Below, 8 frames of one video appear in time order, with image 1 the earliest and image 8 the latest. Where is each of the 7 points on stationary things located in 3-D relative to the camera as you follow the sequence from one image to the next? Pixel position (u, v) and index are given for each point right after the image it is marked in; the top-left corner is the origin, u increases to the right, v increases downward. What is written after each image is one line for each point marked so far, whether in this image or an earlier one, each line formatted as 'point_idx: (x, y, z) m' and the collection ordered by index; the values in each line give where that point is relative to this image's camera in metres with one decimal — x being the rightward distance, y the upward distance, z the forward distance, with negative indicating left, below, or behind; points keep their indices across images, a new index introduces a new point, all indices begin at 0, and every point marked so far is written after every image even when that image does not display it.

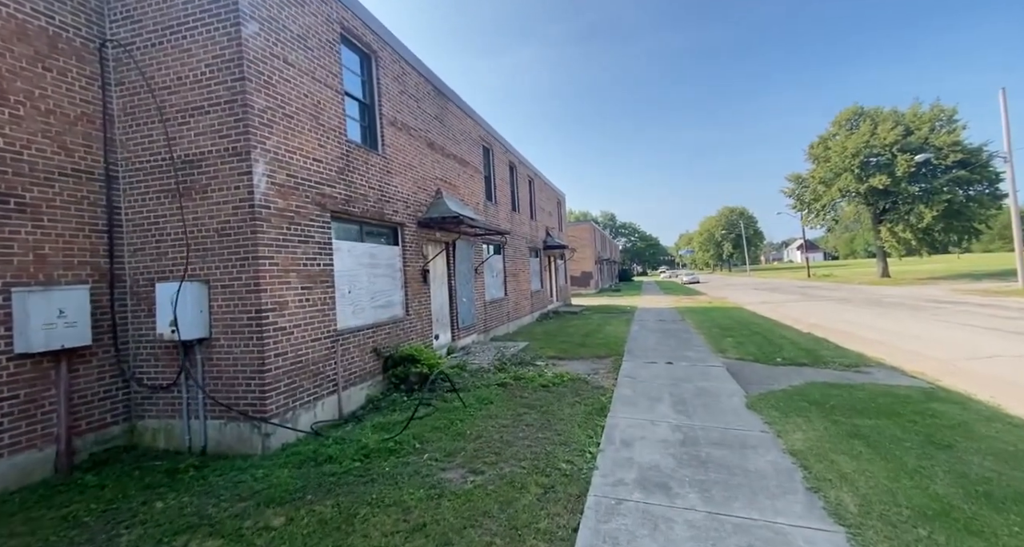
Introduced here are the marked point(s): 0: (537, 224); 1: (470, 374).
0: (+1.0, +2.0, +16.7) m
1: (-0.7, -1.7, +6.8) m
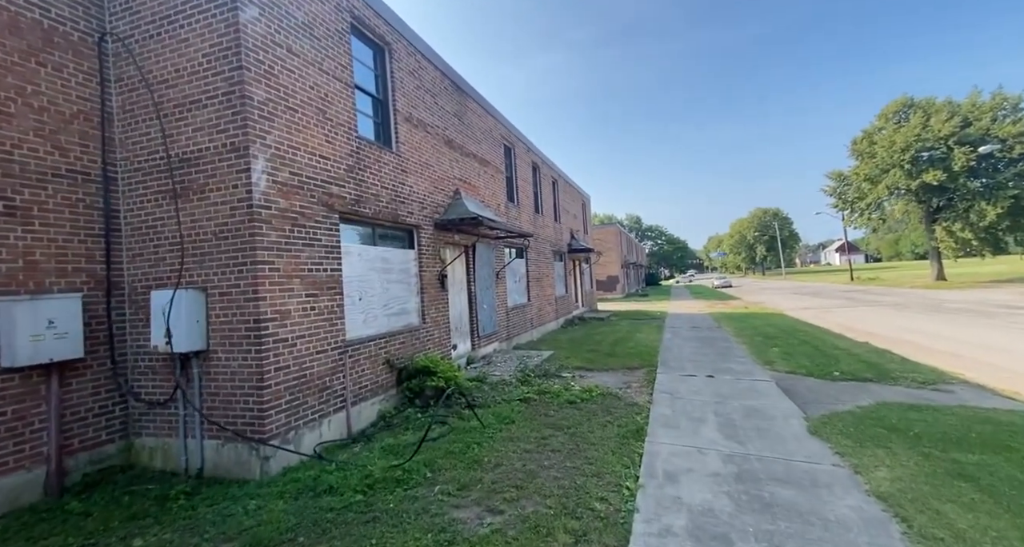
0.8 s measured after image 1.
0: (+1.9, +1.9, +16.1) m
1: (-0.3, -1.8, +6.3) m
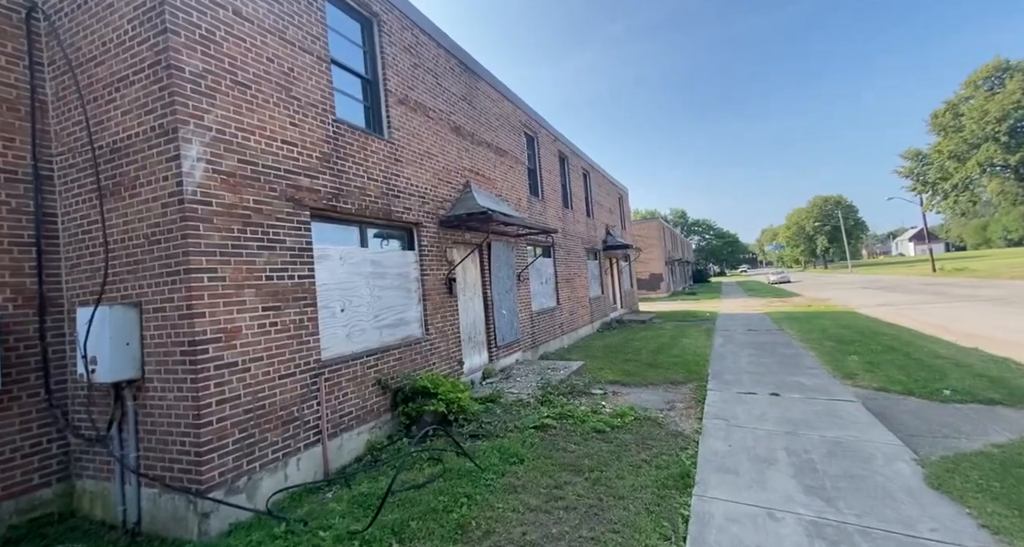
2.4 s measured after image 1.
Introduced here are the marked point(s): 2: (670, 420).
0: (+3.0, +1.9, +14.9) m
1: (-0.1, -1.8, +5.3) m
2: (+2.0, -1.9, +5.2) m
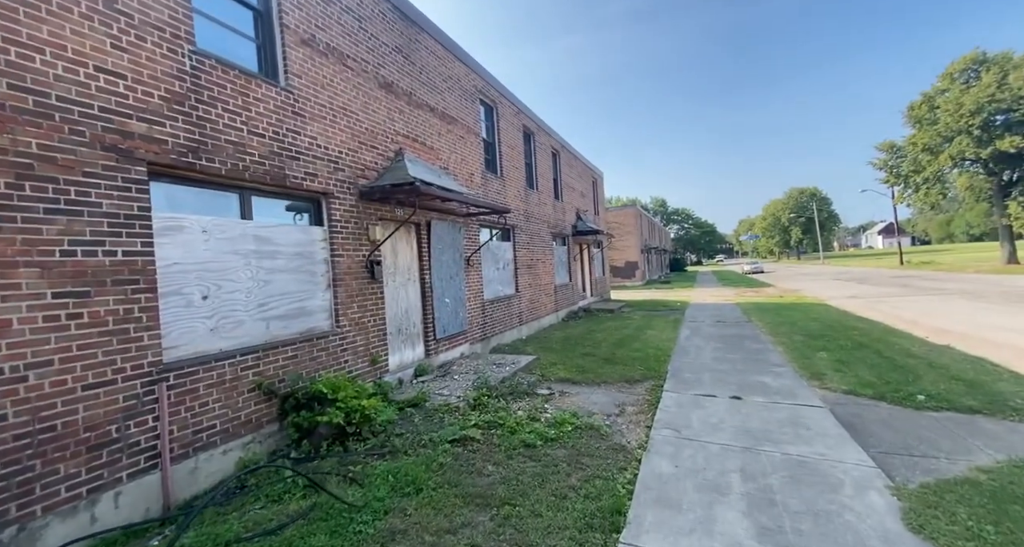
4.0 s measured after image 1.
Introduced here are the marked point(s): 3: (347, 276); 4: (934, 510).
0: (+1.8, +2.4, +14.1) m
1: (-1.0, -1.6, +4.5) m
2: (+1.1, -1.7, +4.5) m
3: (-2.0, 0.0, +5.0) m
4: (+3.0, -1.7, +2.9) m
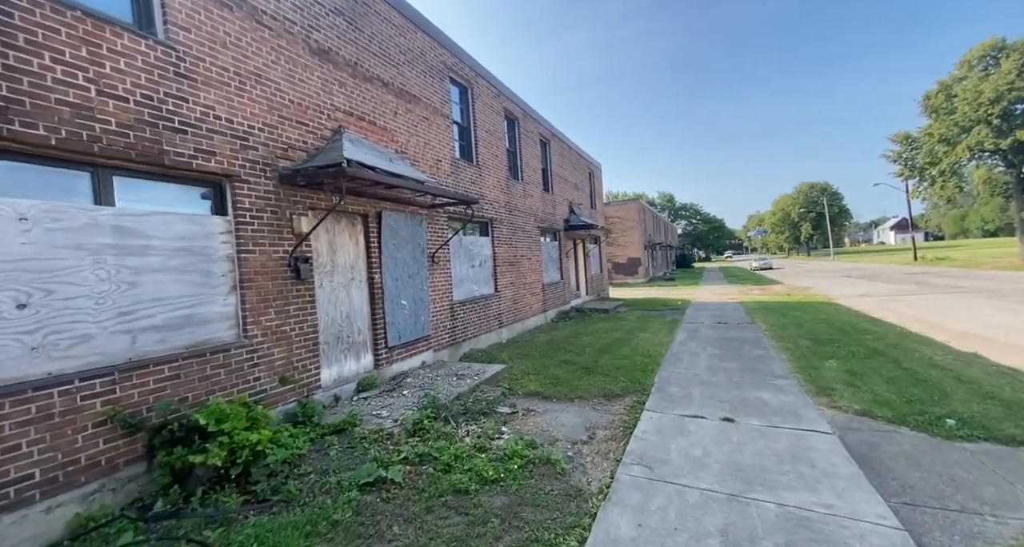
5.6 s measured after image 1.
0: (+1.4, +2.5, +13.2) m
1: (-1.6, -1.6, +3.7) m
2: (+0.6, -1.7, +3.6) m
3: (-2.6, 0.0, +4.2) m
4: (+2.4, -1.7, +2.0) m
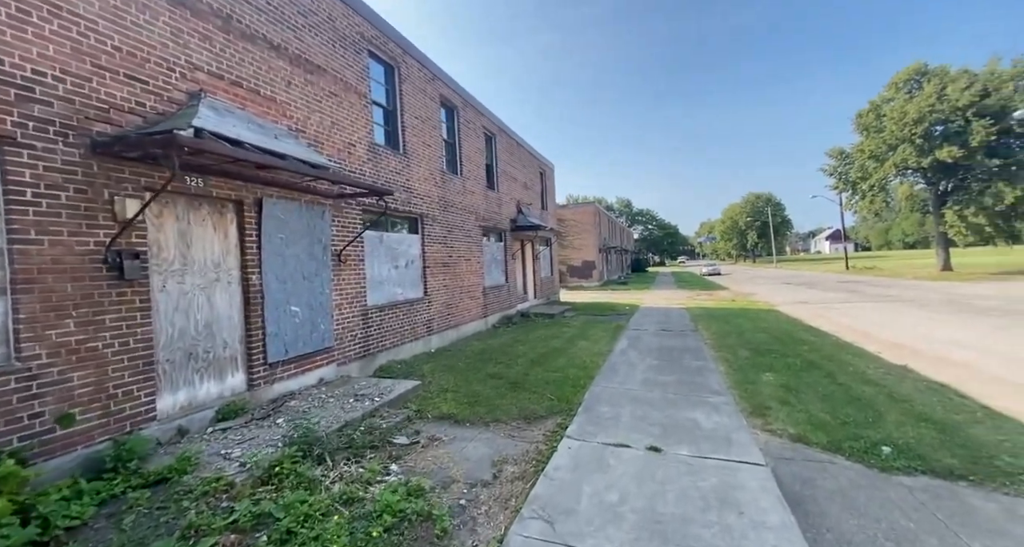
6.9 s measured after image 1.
0: (-0.4, +2.4, +12.5) m
1: (-2.5, -1.6, +2.8) m
2: (-0.3, -1.8, +2.9) m
3: (-3.5, 0.0, +3.1) m
4: (+1.6, -1.8, +1.4) m
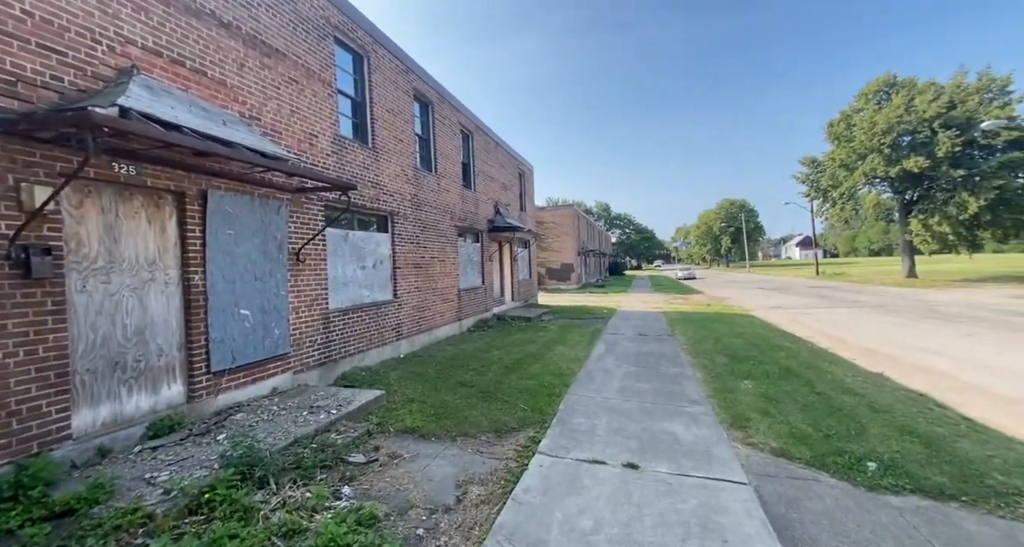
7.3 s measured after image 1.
0: (-1.1, +2.3, +12.1) m
1: (-2.7, -1.6, +2.3) m
2: (-0.6, -1.8, +2.6) m
3: (-3.7, 0.0, +2.6) m
4: (+1.5, -1.8, +1.2) m
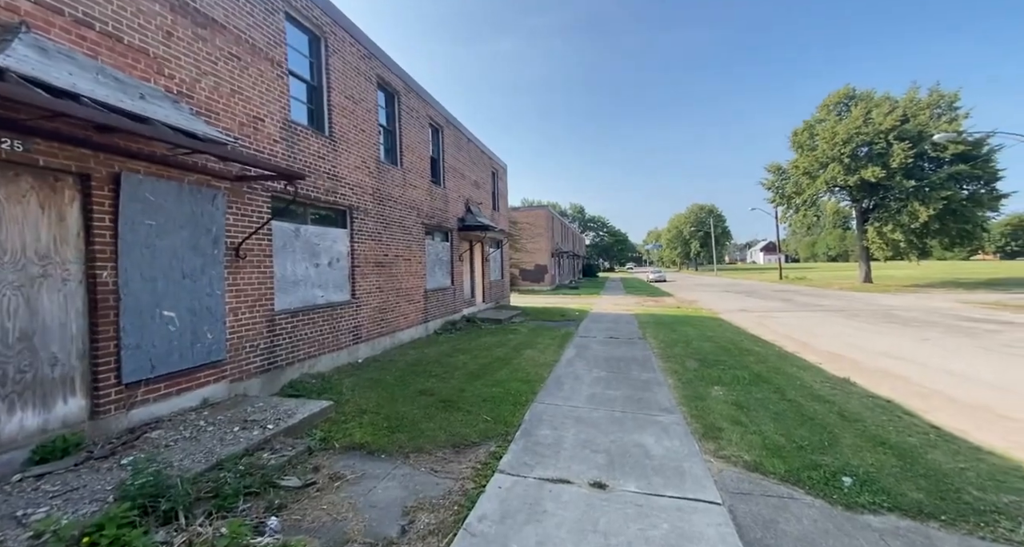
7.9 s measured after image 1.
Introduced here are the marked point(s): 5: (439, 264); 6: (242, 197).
0: (-1.9, +2.3, +11.7) m
1: (-3.0, -1.6, +1.8) m
2: (-0.9, -1.8, +2.1) m
3: (-4.0, +0.1, +2.0) m
4: (+1.3, -1.8, +0.9) m
5: (-2.0, +0.3, +11.3) m
6: (-3.3, +1.0, +5.1) m
